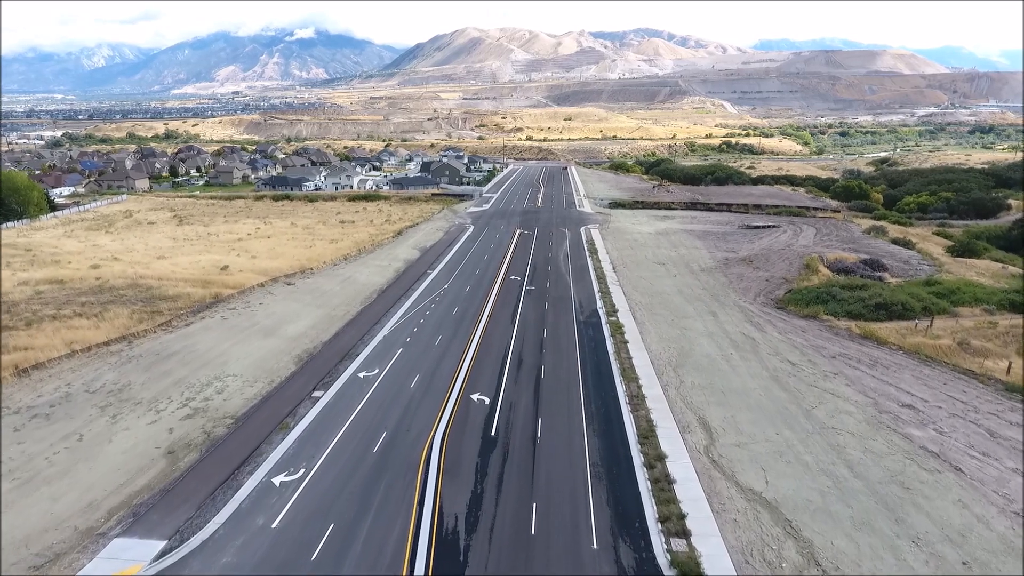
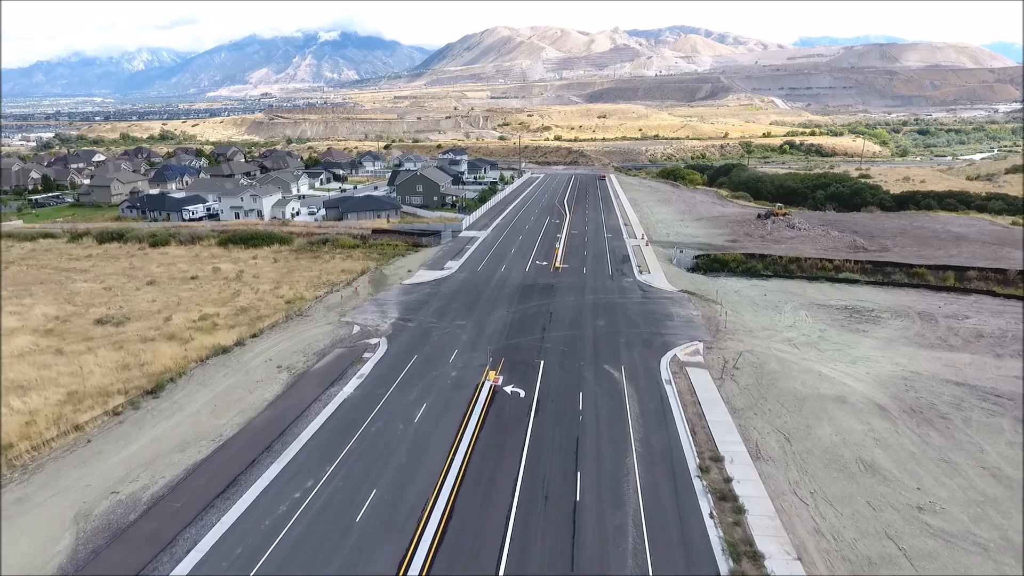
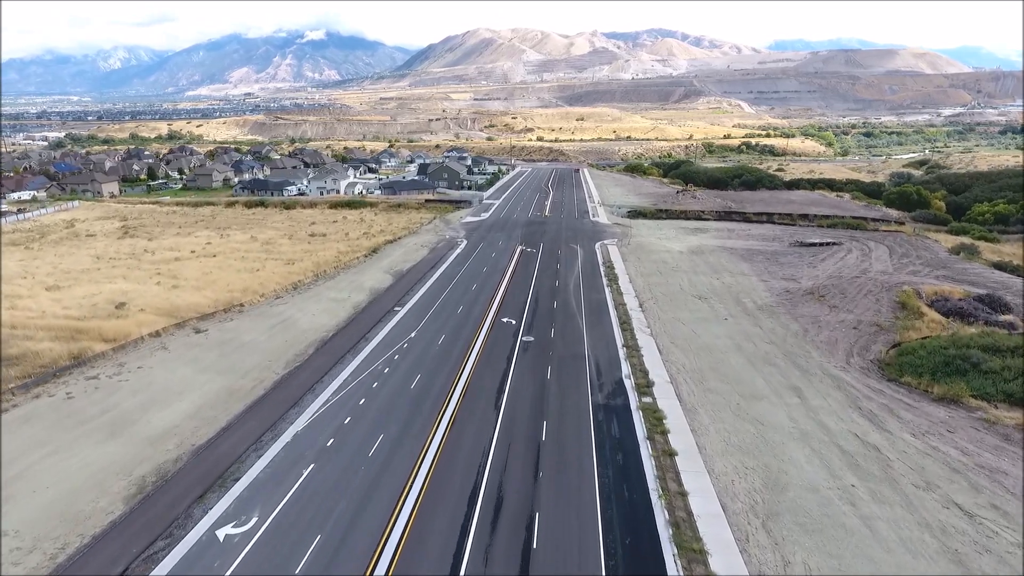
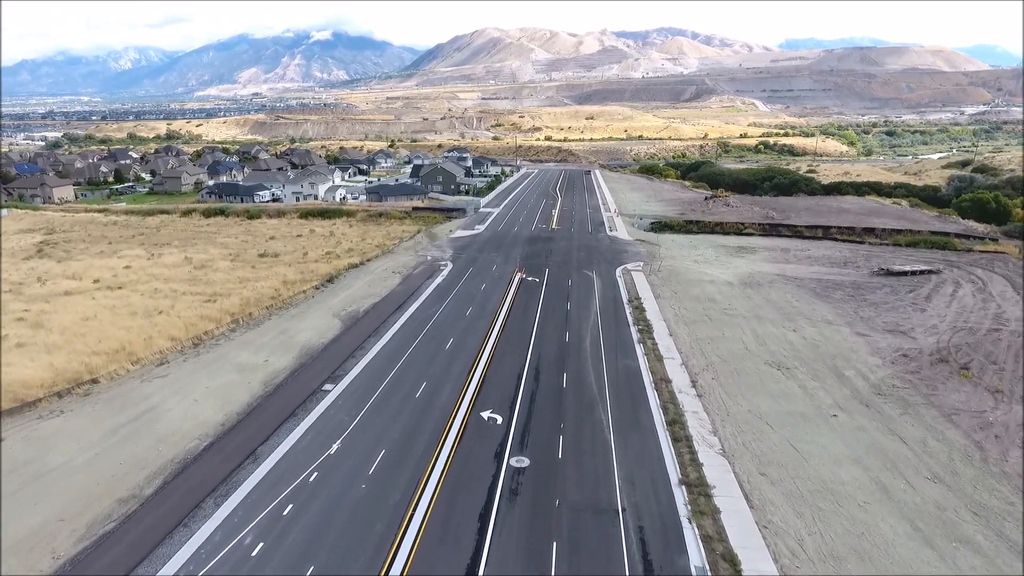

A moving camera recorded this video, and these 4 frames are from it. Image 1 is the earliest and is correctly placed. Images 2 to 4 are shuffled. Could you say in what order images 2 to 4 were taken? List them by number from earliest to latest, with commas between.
3, 4, 2
